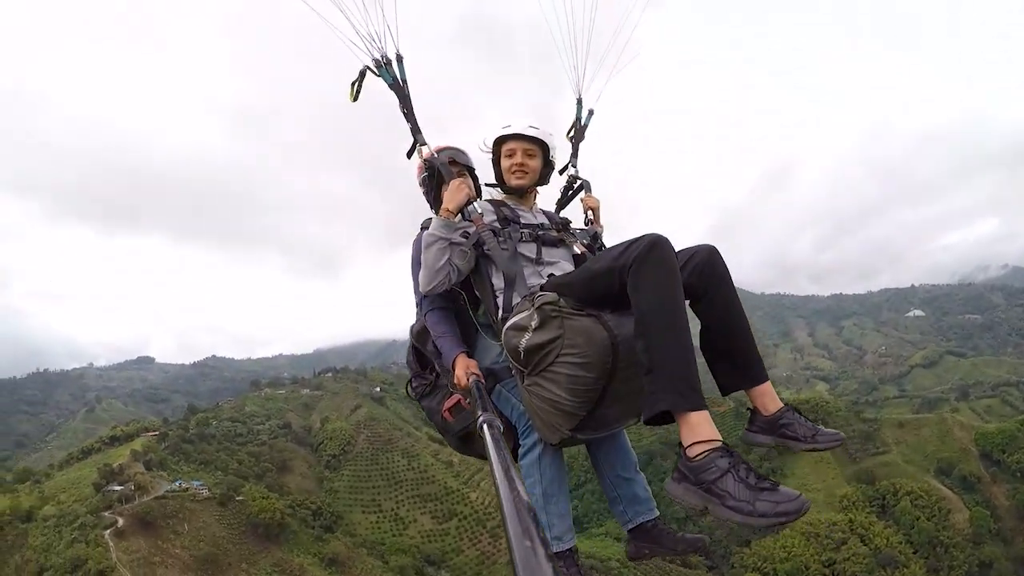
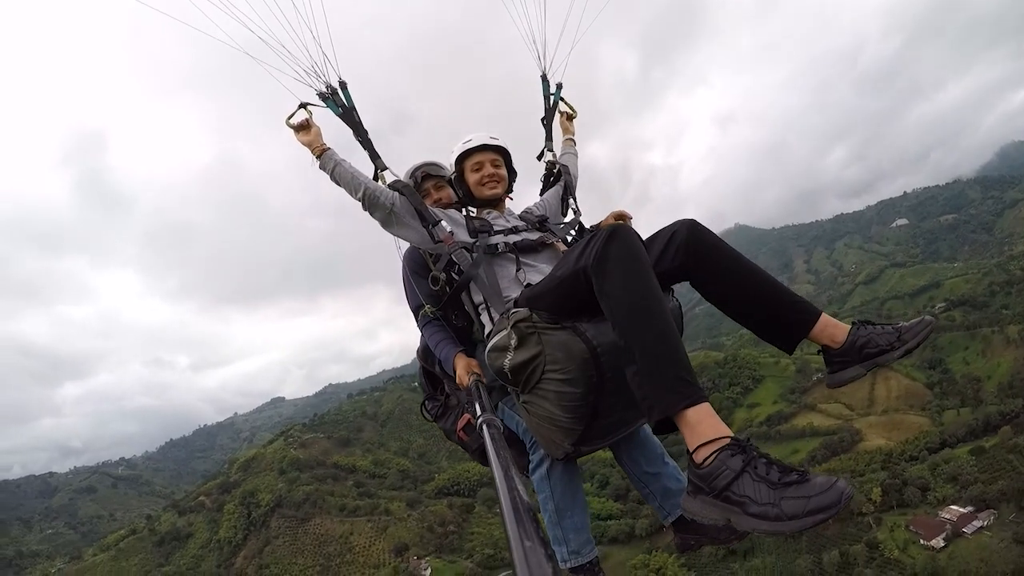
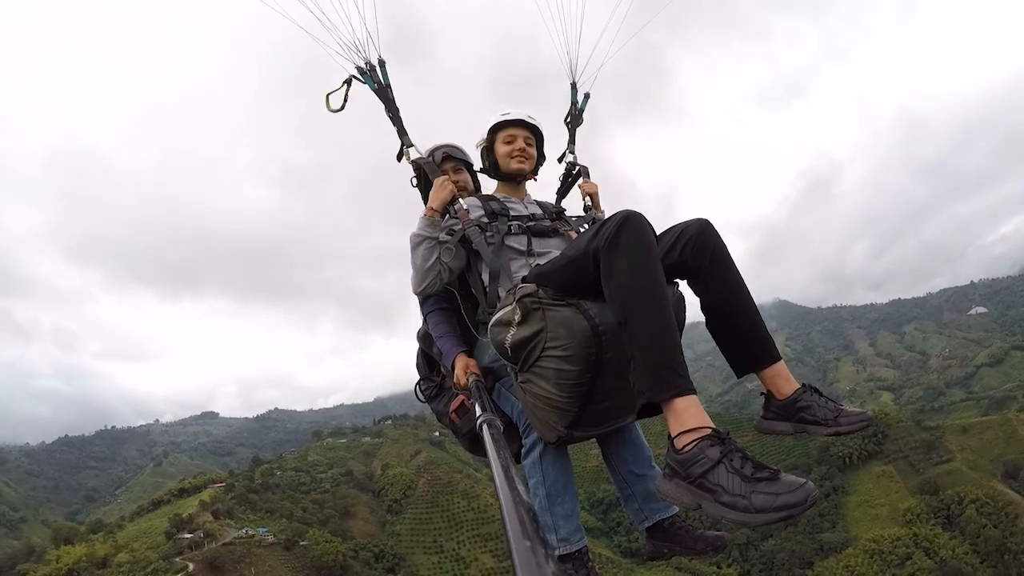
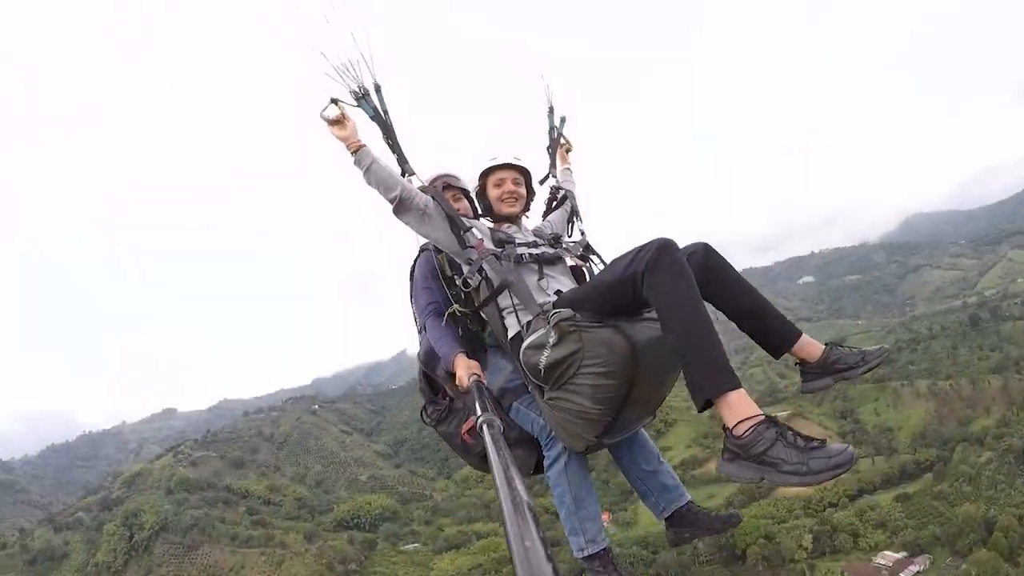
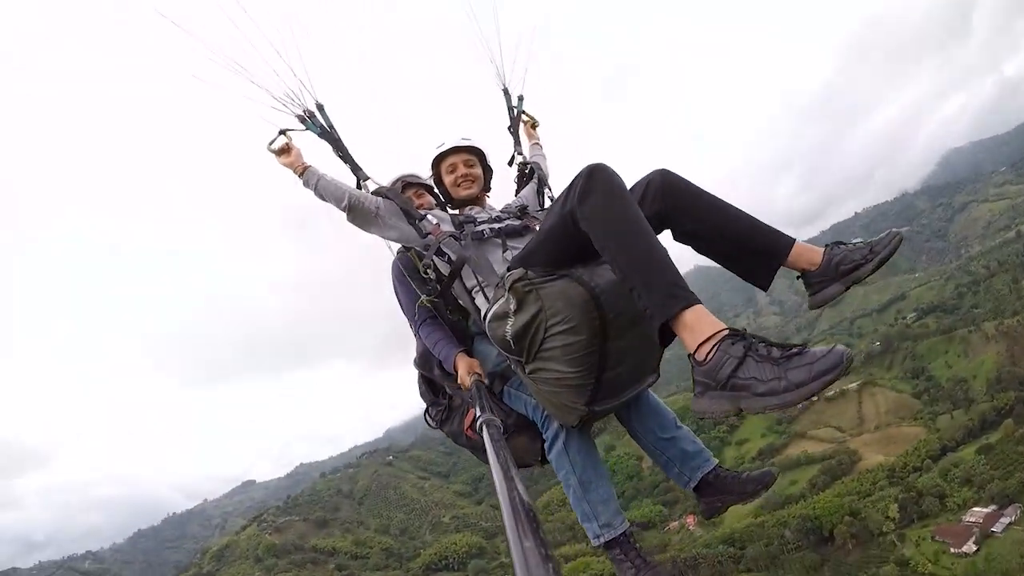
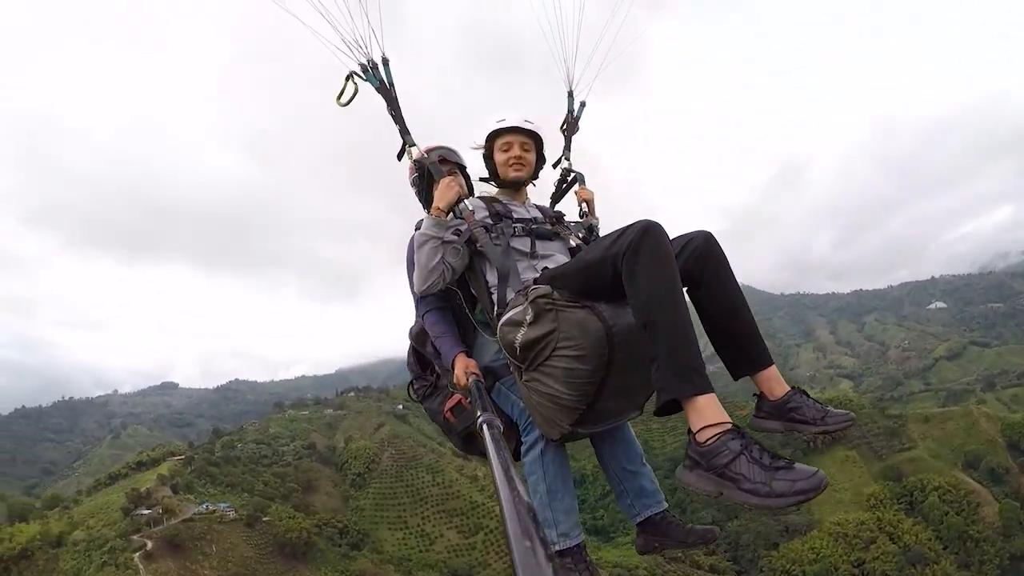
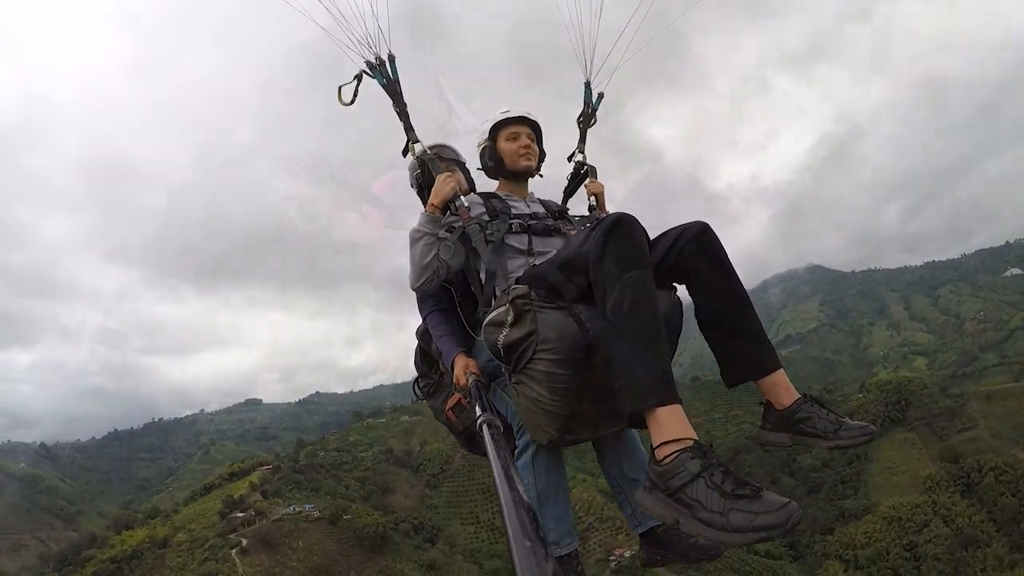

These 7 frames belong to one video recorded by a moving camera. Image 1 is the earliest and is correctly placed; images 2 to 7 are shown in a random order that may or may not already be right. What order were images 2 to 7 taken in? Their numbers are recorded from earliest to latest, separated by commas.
6, 3, 7, 4, 5, 2
